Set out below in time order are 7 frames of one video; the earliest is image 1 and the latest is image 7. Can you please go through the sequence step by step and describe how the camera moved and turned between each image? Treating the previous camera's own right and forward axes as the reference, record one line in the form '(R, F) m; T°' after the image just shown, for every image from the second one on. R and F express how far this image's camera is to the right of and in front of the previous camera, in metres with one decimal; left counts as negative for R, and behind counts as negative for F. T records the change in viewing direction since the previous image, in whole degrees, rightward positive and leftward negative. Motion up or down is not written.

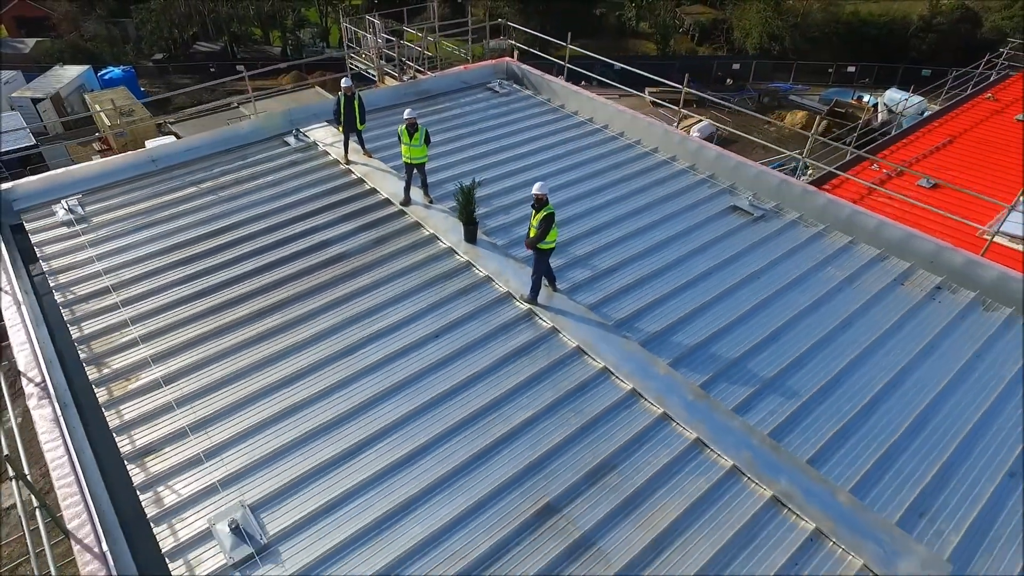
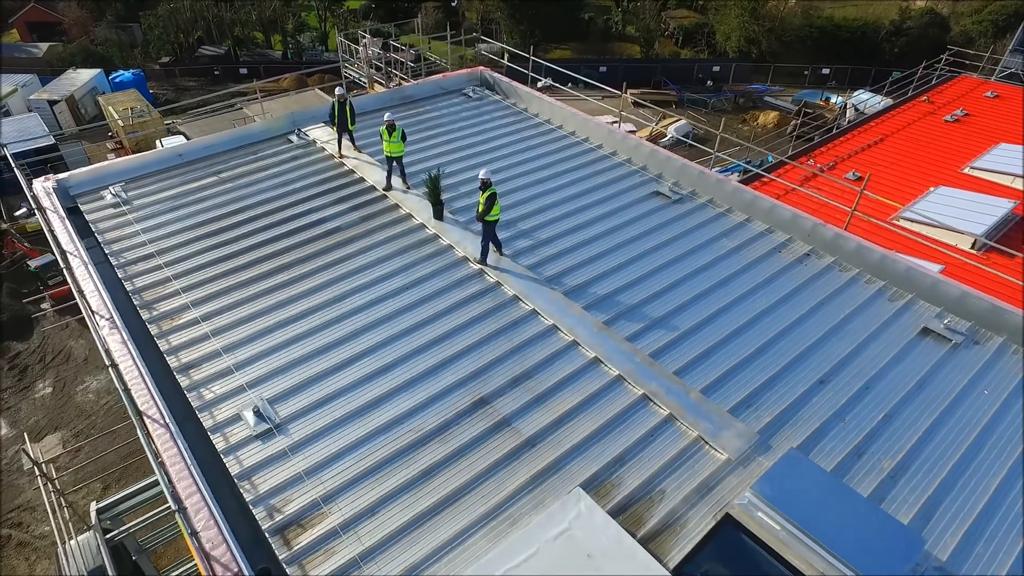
(+0.7, -2.1) m; 0°
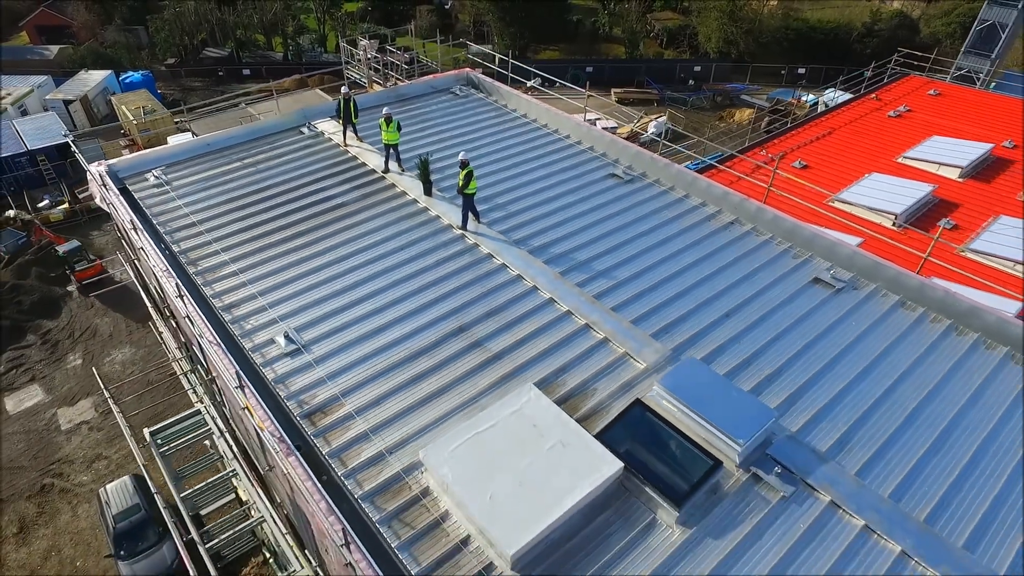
(+0.4, -2.1) m; 0°
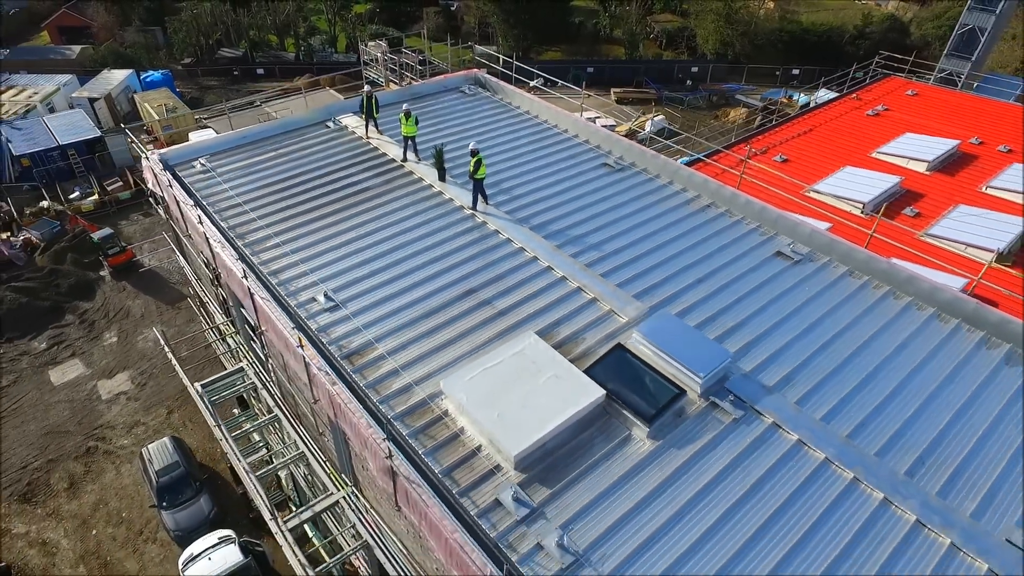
(0.0, -1.7) m; 0°
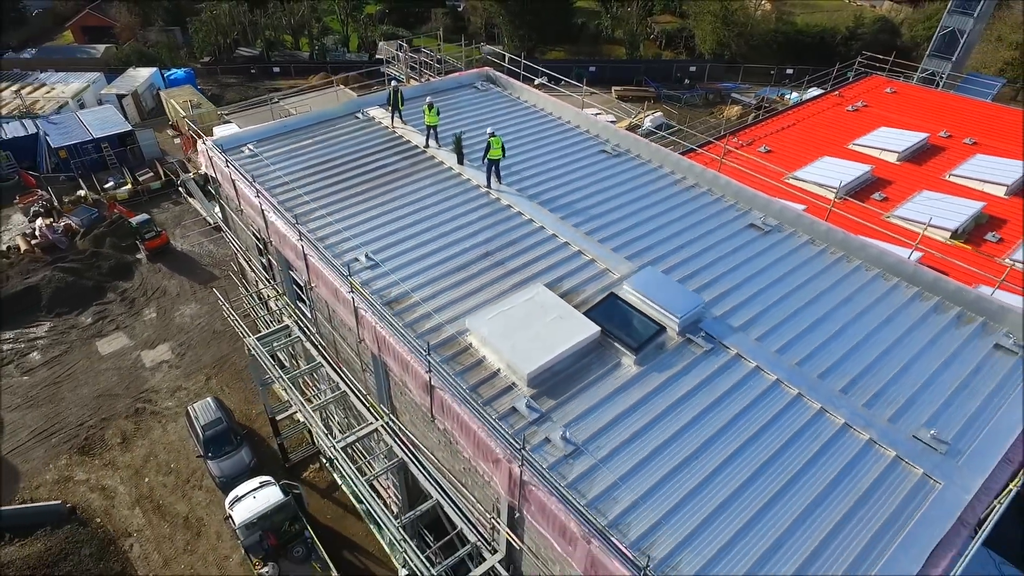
(-0.2, -2.1) m; 0°
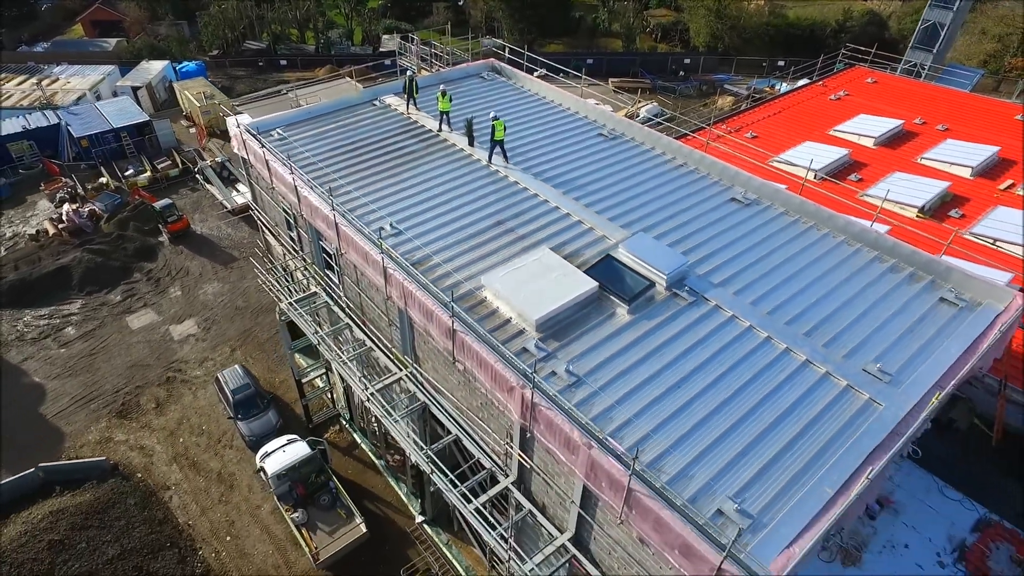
(-0.2, -1.7) m; 0°
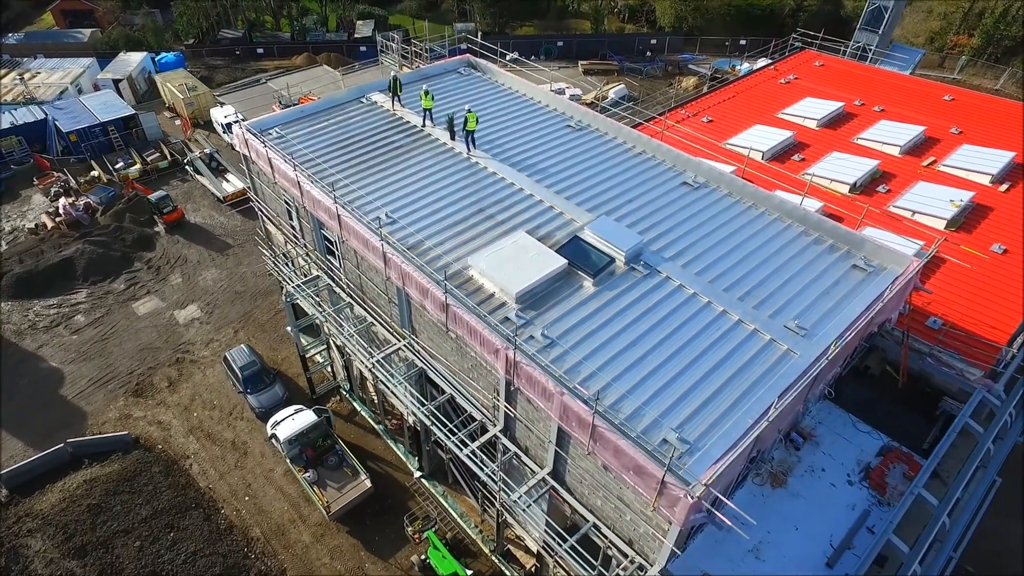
(-0.1, -2.2) m; +2°
